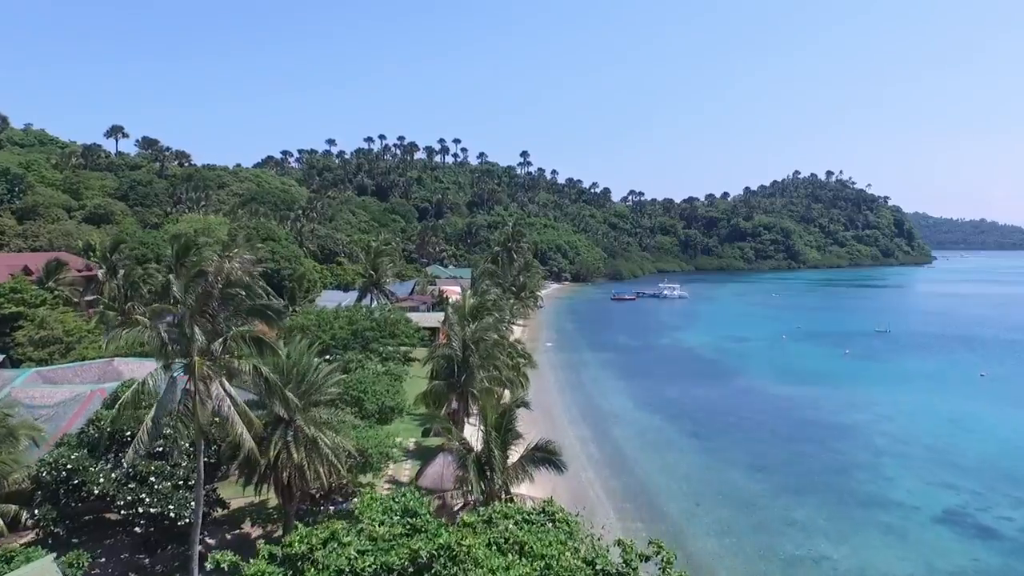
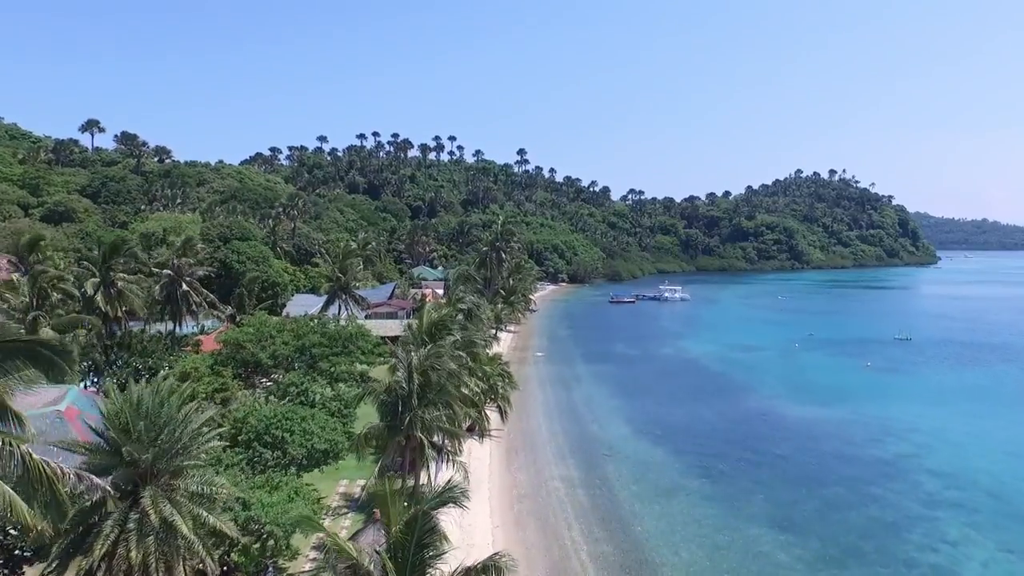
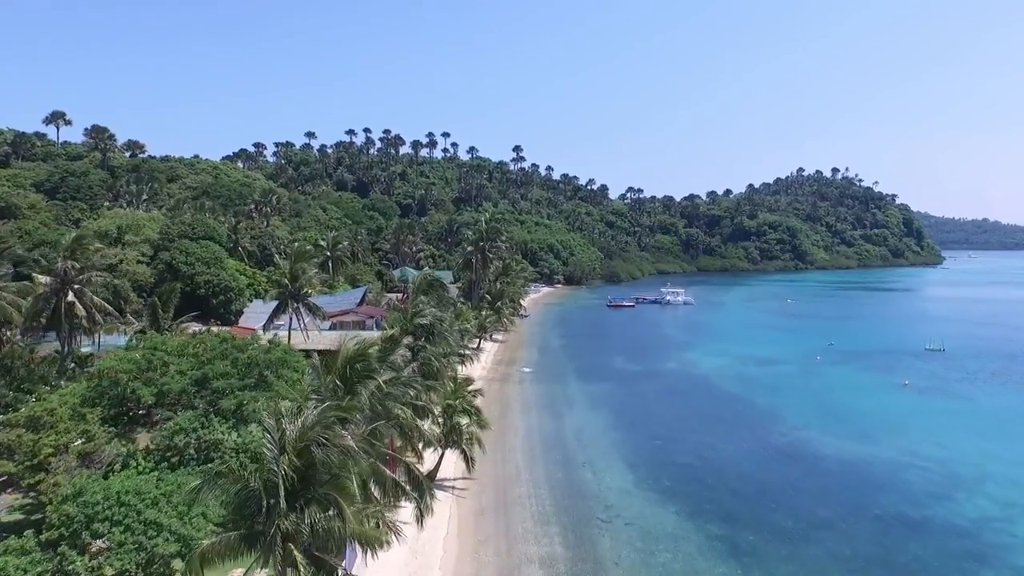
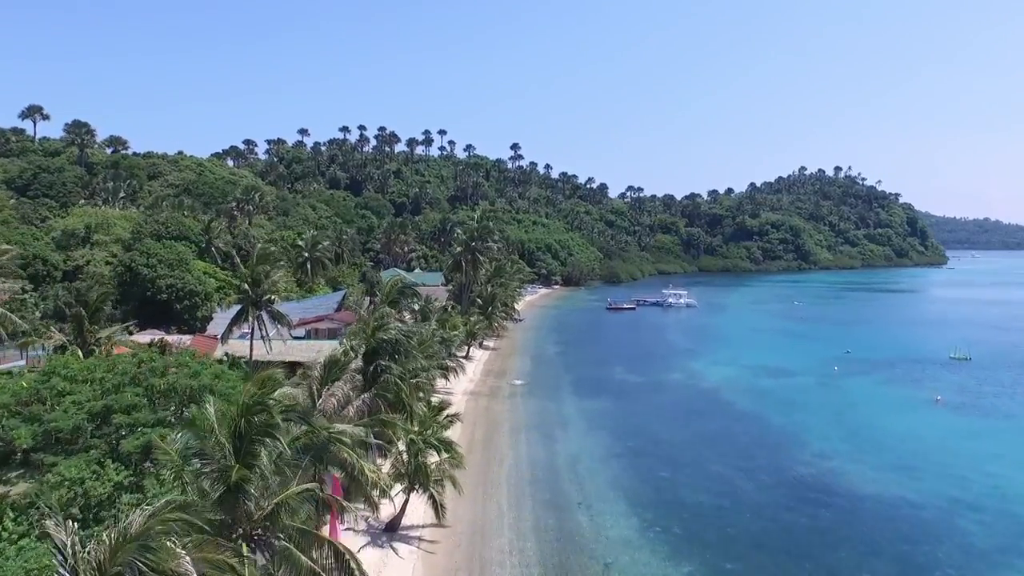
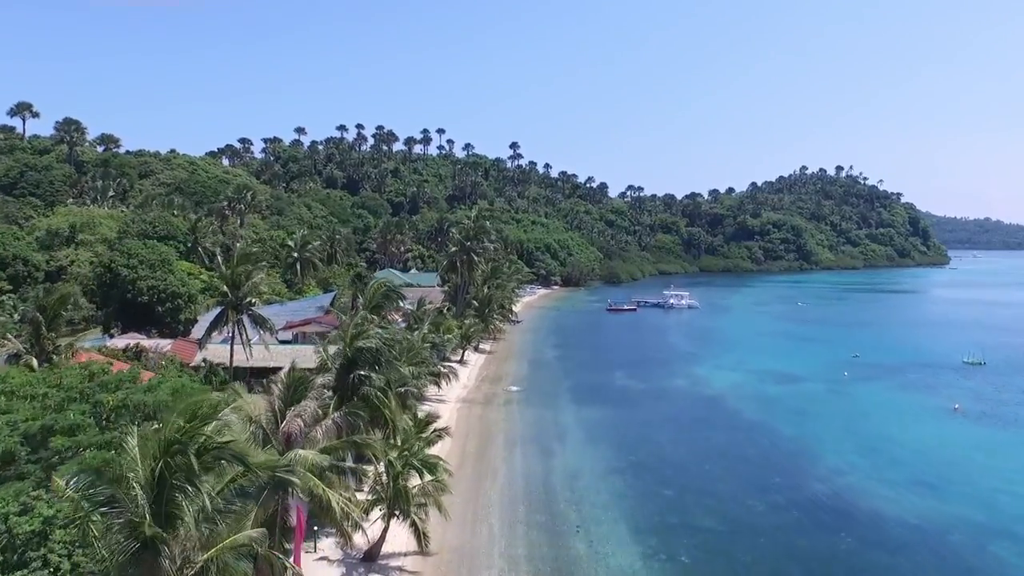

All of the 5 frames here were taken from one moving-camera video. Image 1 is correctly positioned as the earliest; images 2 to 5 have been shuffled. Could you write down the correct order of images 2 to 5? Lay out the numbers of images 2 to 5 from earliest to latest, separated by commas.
2, 3, 4, 5
